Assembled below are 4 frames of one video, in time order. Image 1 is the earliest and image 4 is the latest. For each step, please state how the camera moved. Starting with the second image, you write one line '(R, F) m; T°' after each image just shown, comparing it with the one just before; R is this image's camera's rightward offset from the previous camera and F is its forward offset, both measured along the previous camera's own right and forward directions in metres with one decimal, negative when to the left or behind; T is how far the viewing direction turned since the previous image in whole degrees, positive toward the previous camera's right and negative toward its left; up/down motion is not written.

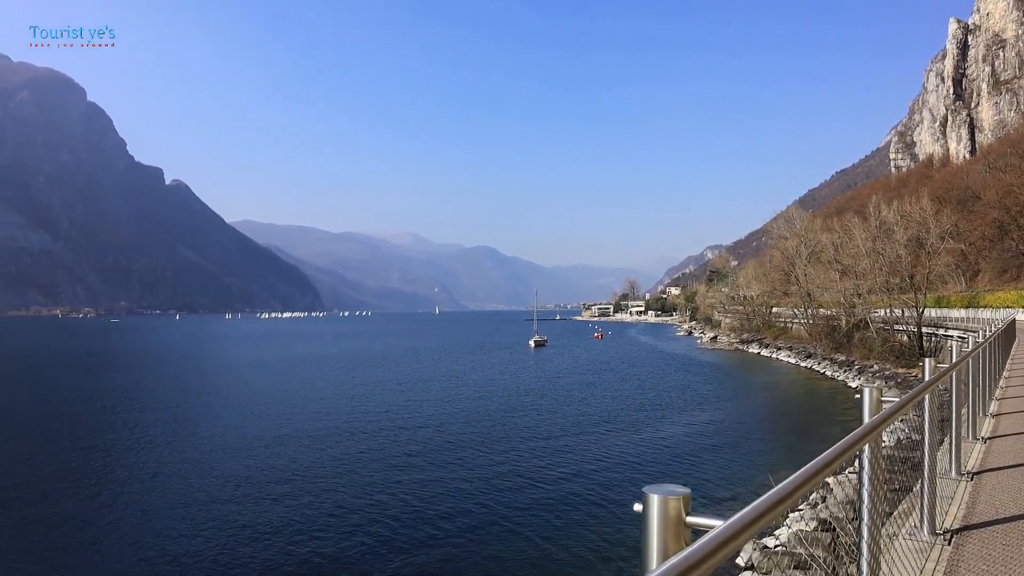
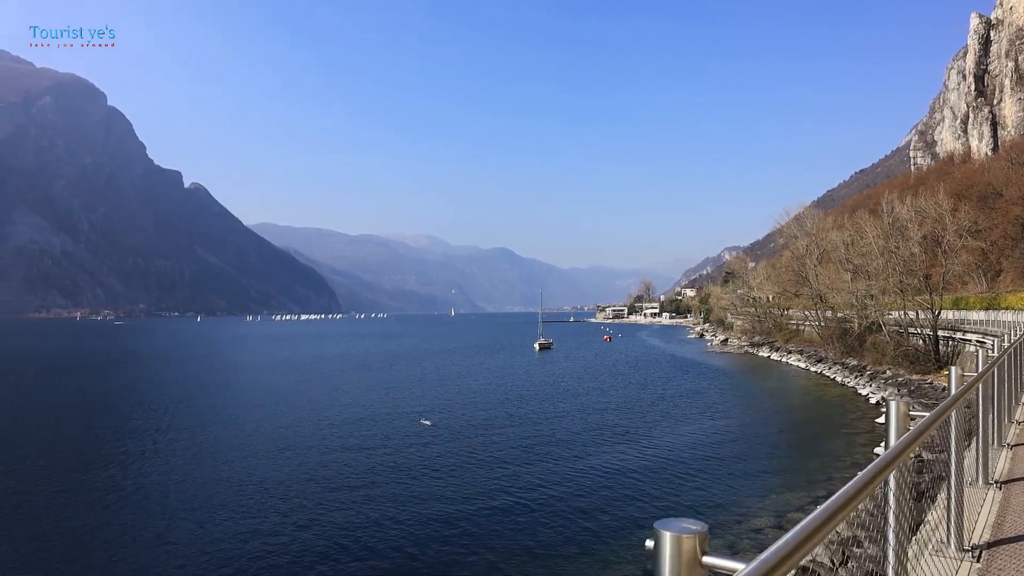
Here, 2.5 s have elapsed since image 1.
(+0.8, +1.0) m; -1°
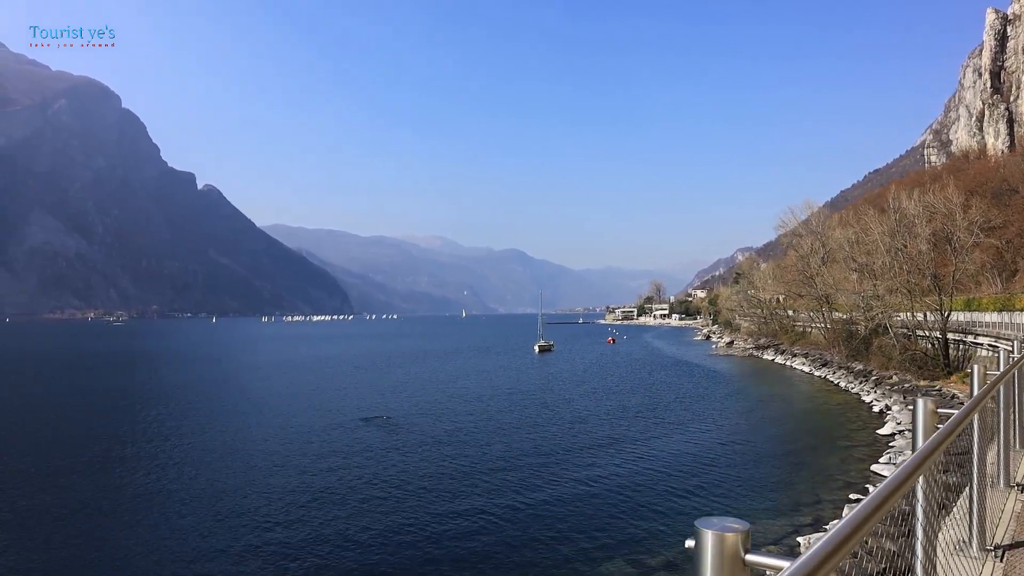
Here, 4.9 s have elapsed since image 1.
(+0.9, +1.0) m; -1°
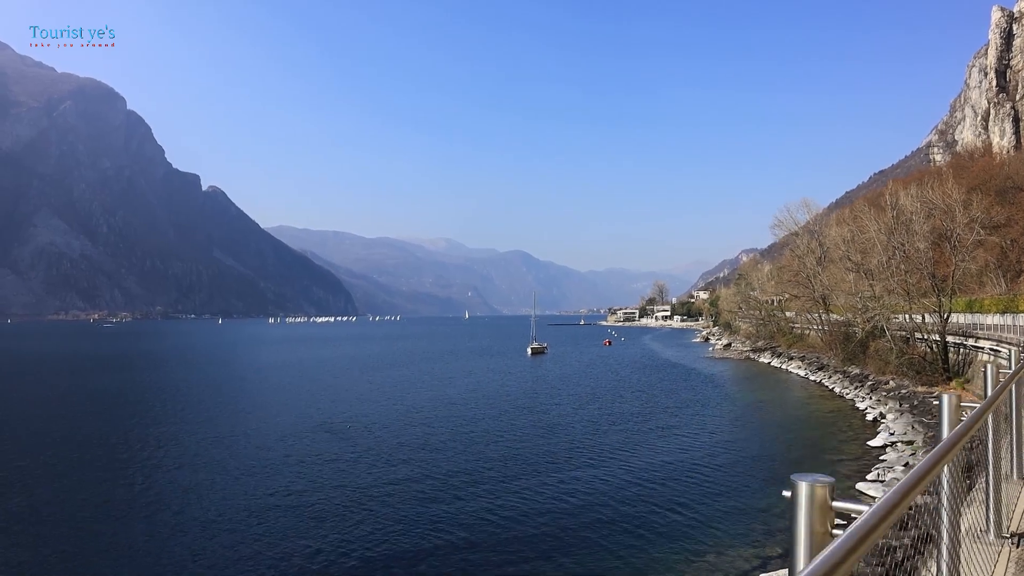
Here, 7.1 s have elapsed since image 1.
(+0.9, +0.9) m; 0°
